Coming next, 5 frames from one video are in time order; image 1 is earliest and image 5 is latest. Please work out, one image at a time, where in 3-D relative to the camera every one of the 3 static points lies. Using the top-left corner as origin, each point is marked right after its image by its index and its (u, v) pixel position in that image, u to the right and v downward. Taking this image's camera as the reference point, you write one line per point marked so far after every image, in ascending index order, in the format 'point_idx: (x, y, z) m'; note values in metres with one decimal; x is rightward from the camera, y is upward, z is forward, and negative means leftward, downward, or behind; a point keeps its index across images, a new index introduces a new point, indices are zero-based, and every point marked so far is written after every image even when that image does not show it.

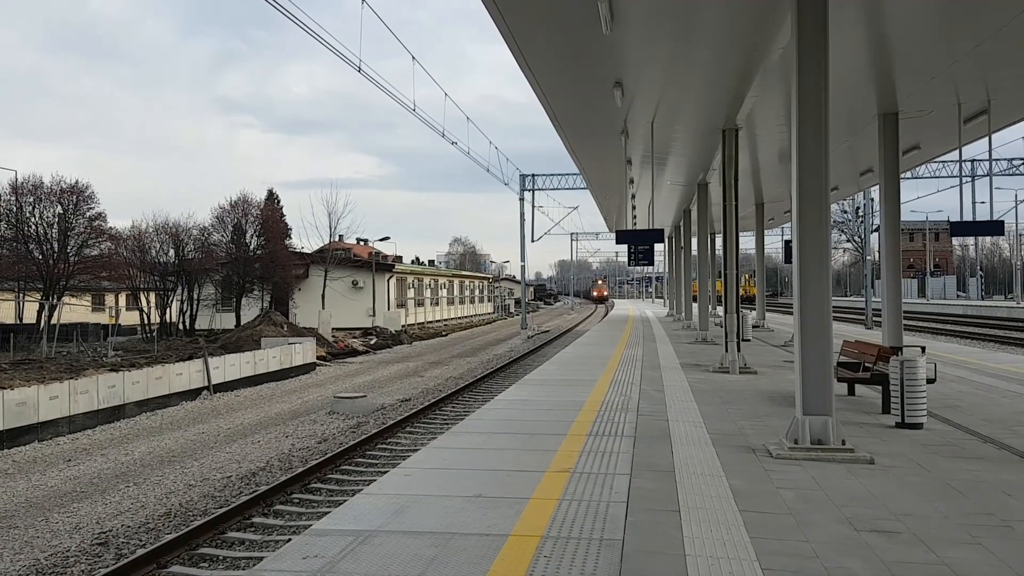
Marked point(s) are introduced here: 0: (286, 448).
0: (-3.7, -2.6, +11.1) m
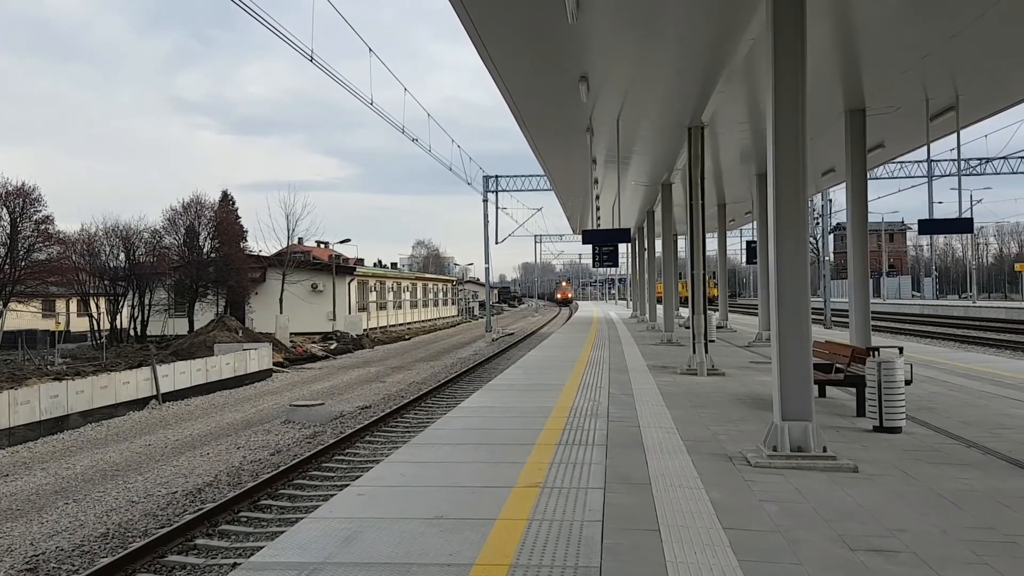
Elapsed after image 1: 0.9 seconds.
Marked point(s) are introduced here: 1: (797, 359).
0: (-4.3, -2.7, +10.5) m
1: (+2.5, -0.6, +5.7) m
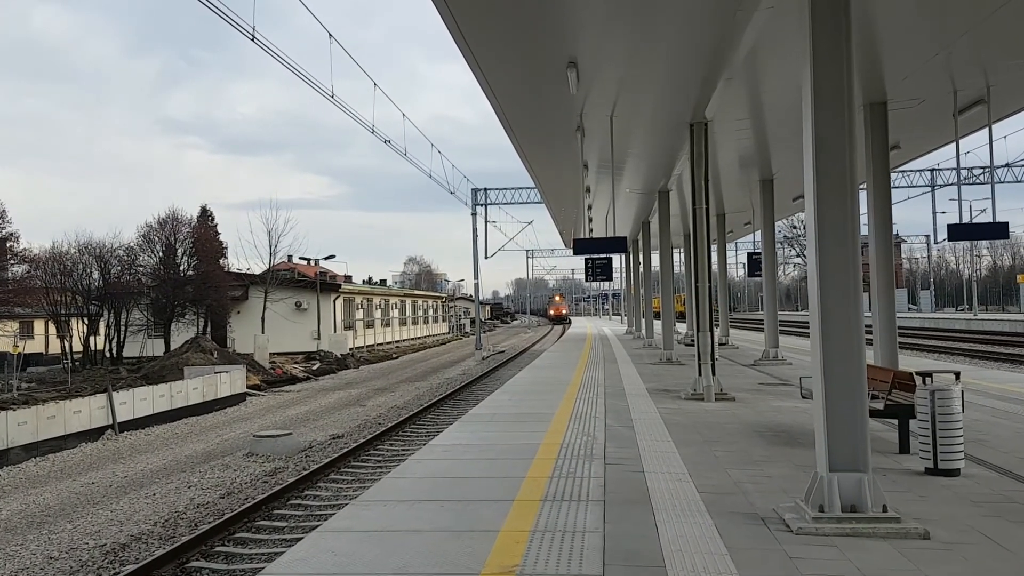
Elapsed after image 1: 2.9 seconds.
0: (-4.5, -2.9, +9.2) m
1: (+2.3, -0.7, +4.5) m
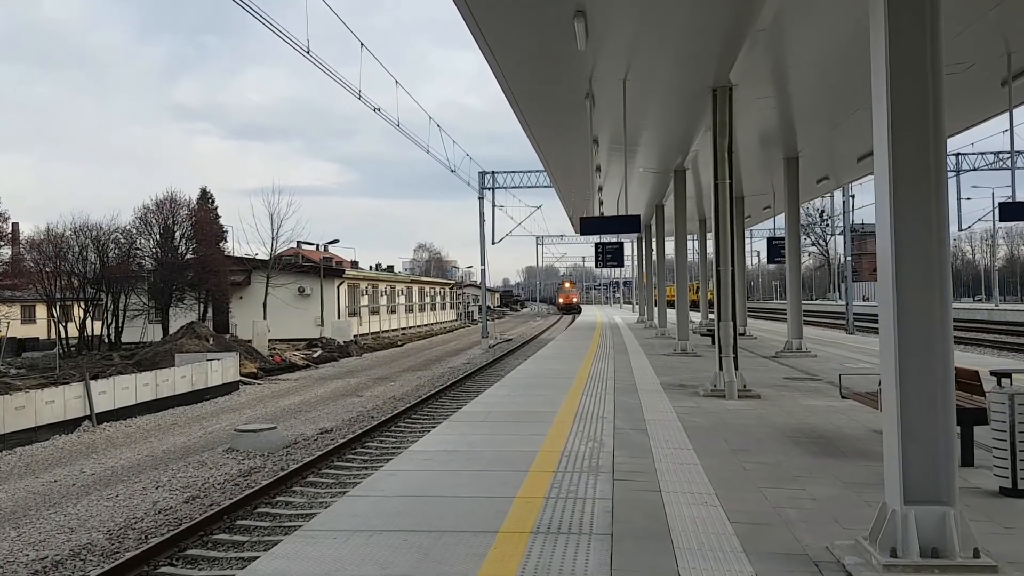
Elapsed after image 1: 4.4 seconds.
0: (-4.5, -2.7, +8.3) m
1: (+2.2, -0.6, +3.5) m
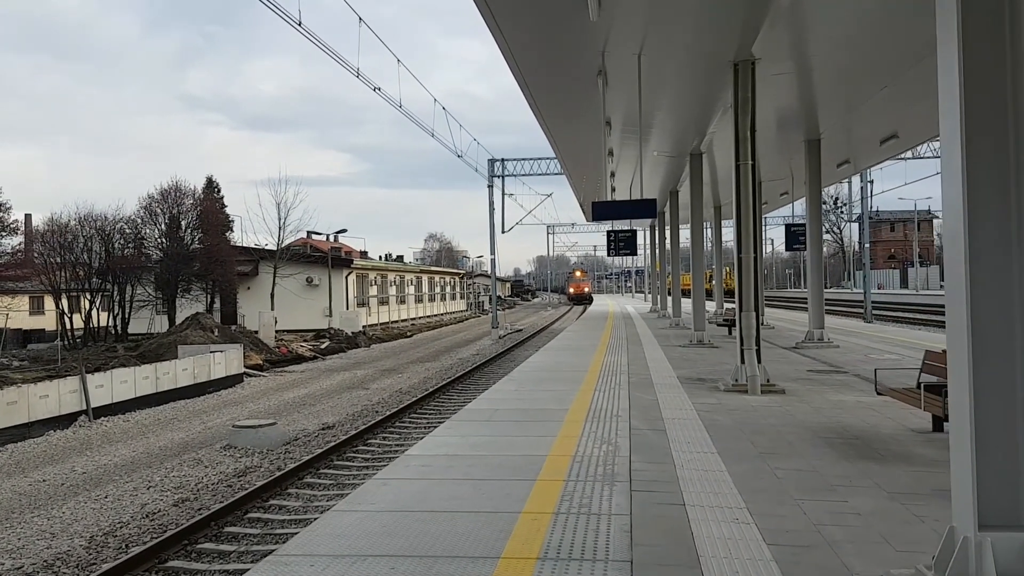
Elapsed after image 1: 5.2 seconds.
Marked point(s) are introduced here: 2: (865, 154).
0: (-4.4, -2.6, +7.8) m
1: (+2.2, -0.5, +2.9) m
2: (+10.1, +3.8, +19.1) m
